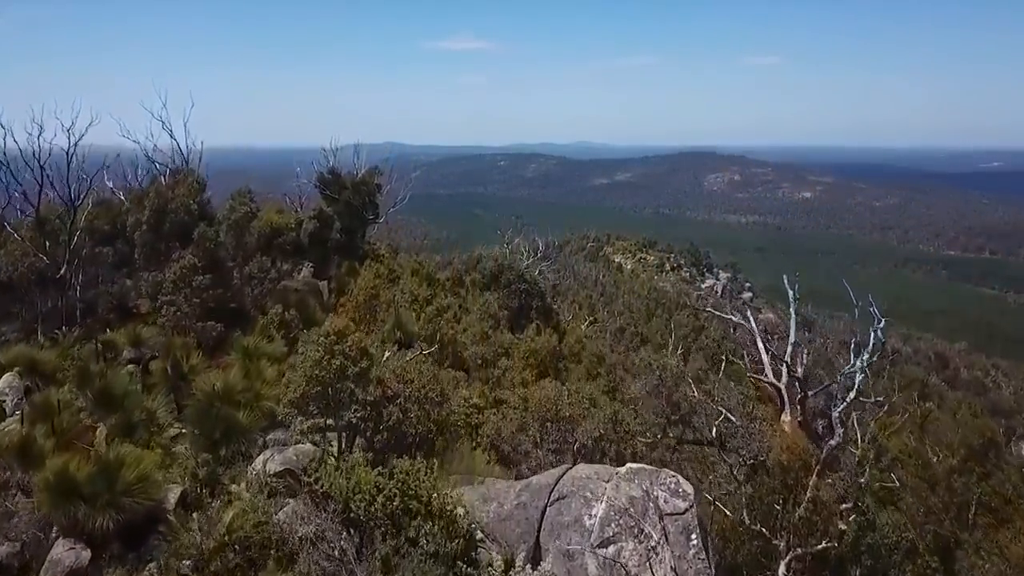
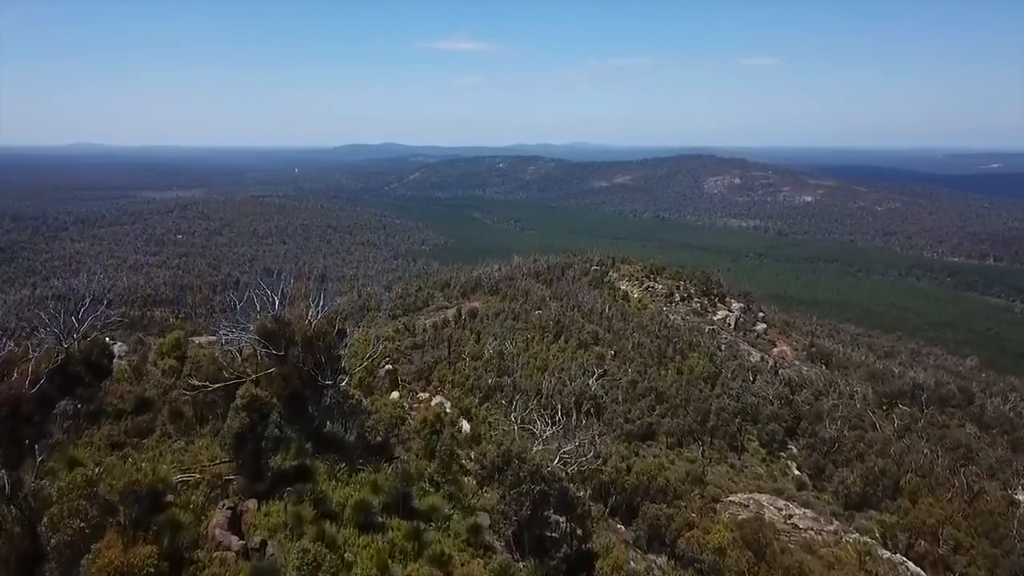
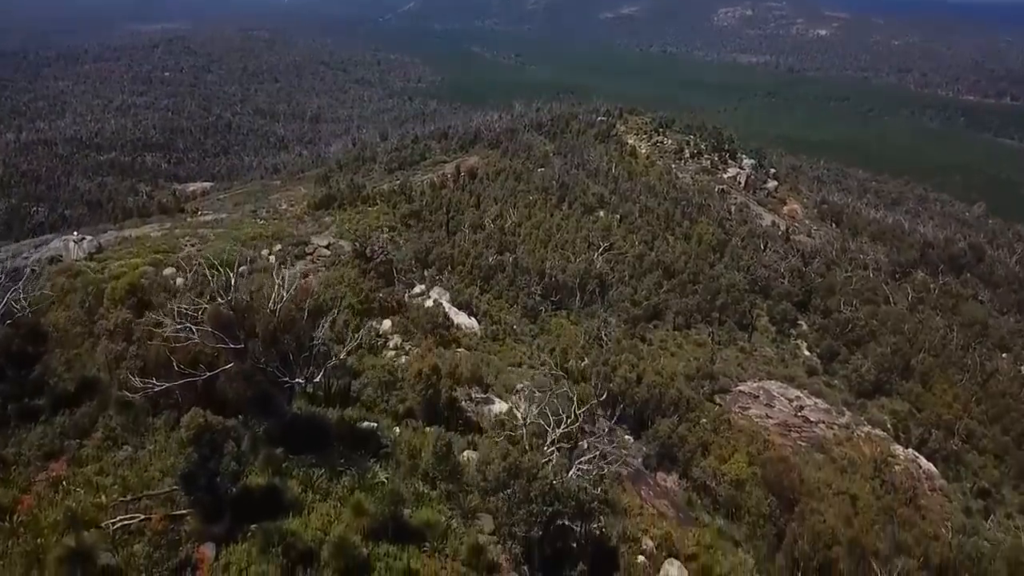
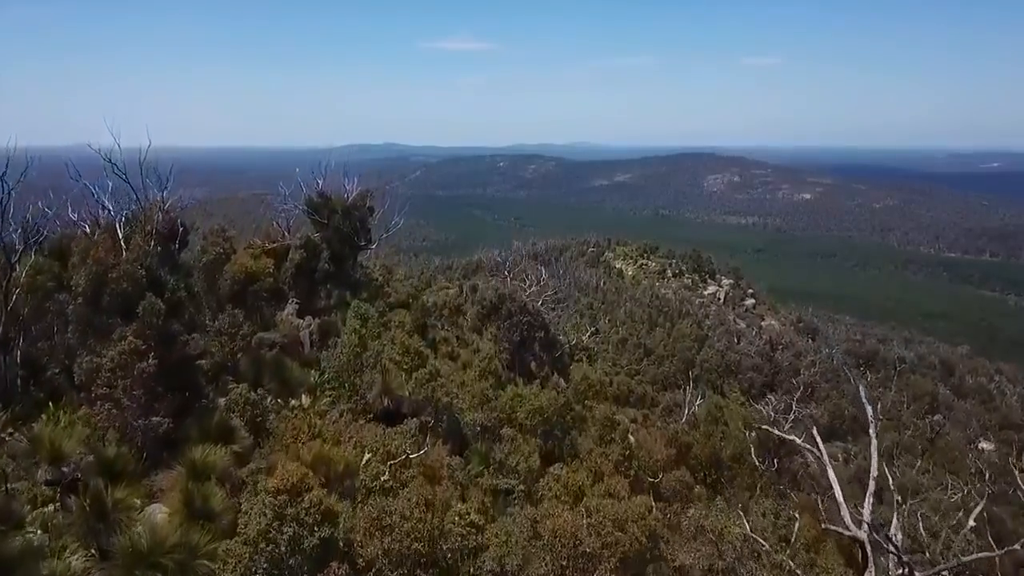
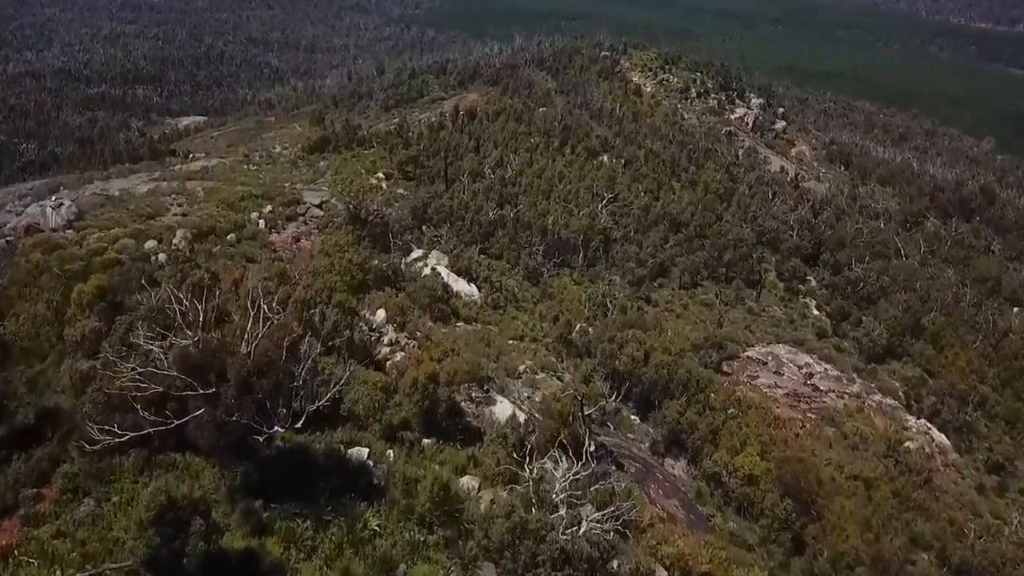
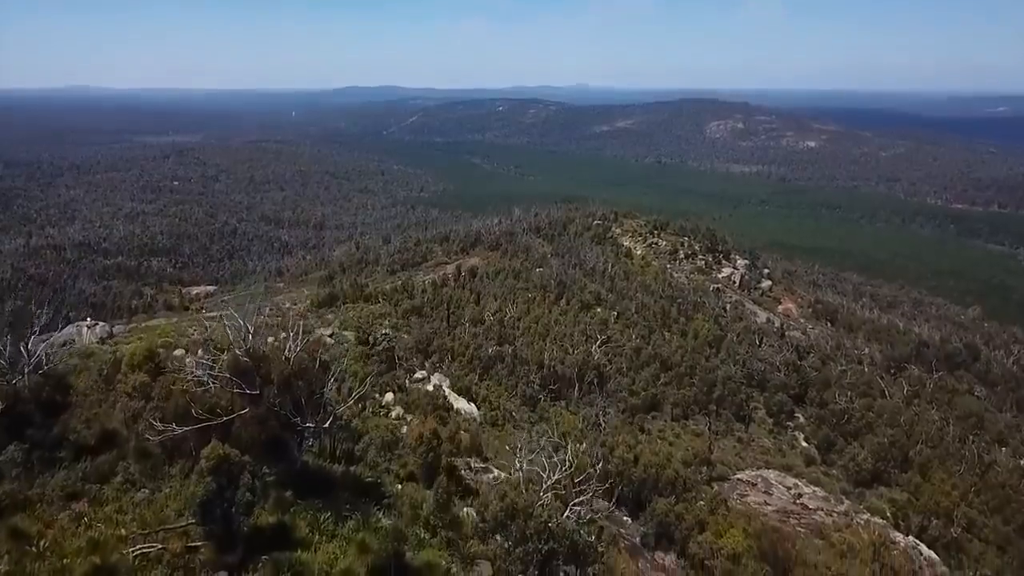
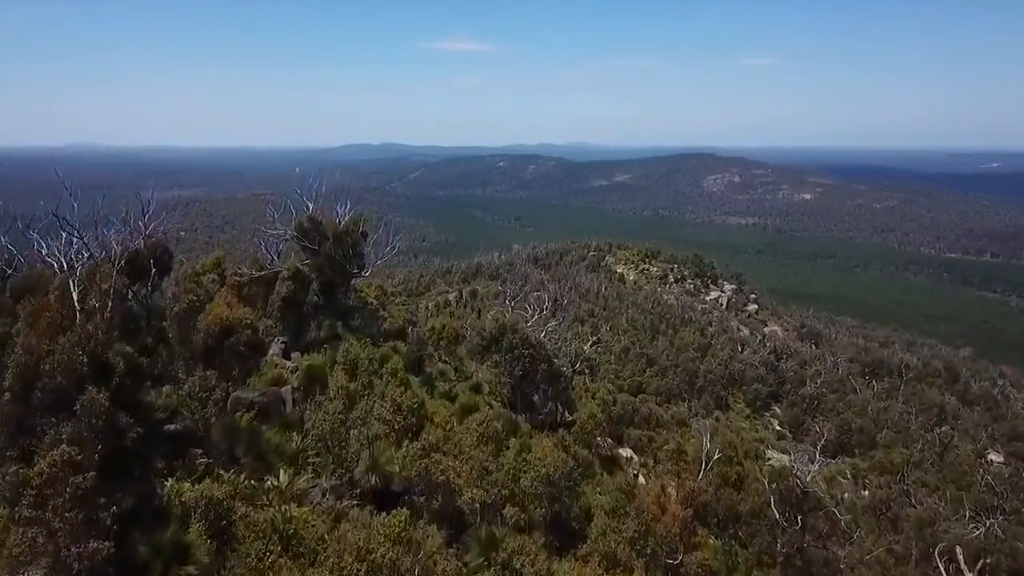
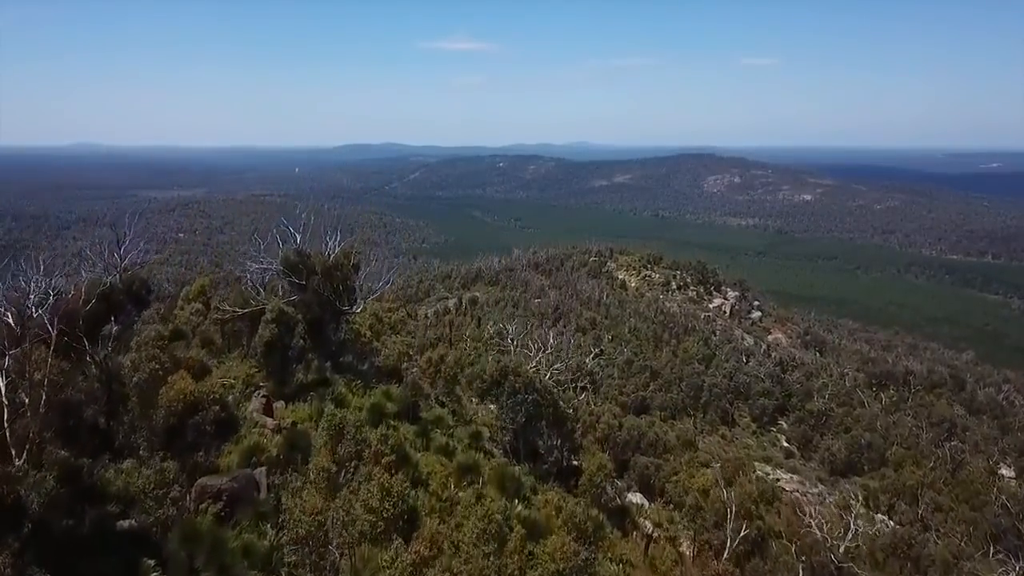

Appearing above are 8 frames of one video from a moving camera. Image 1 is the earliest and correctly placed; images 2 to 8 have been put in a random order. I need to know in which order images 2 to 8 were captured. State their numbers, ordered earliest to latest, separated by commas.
4, 7, 8, 2, 6, 3, 5
